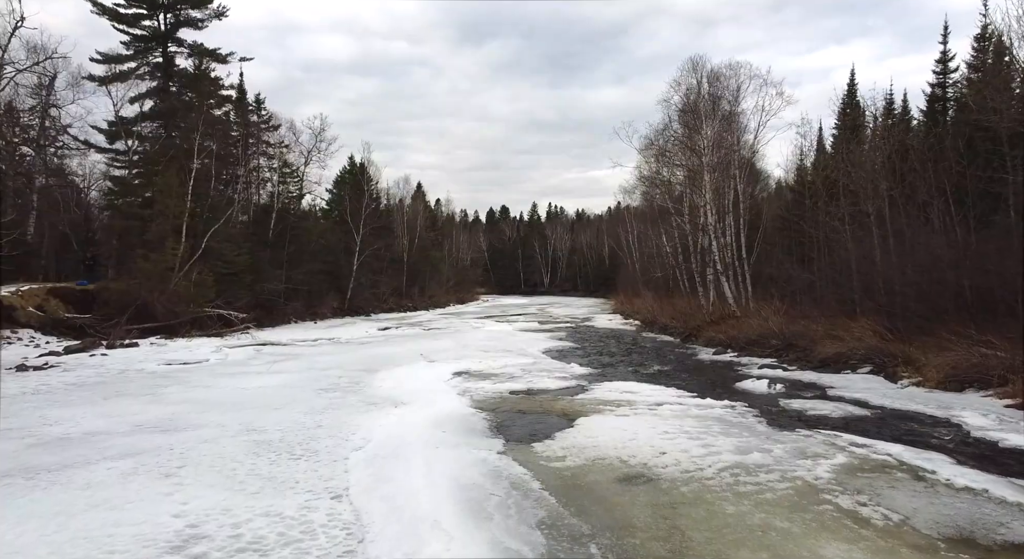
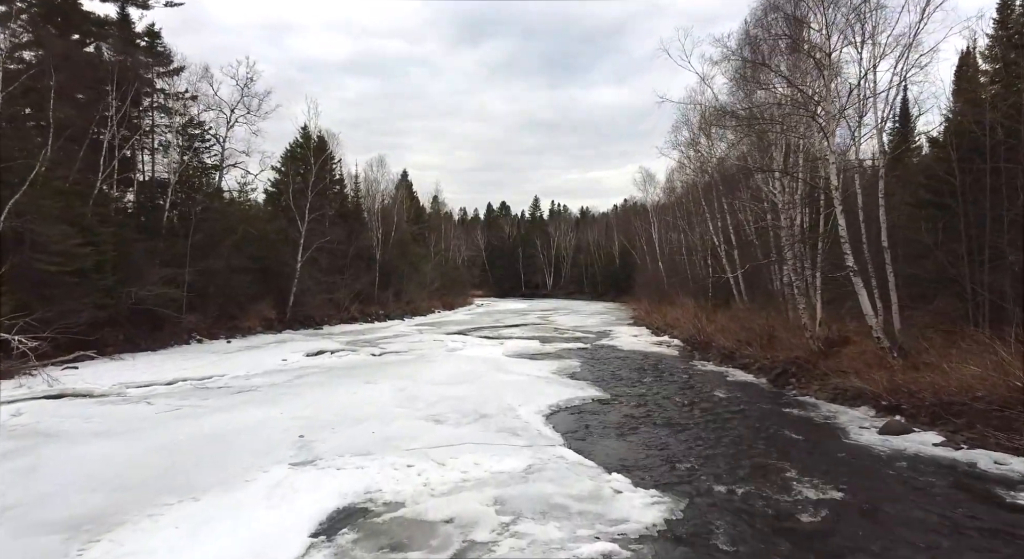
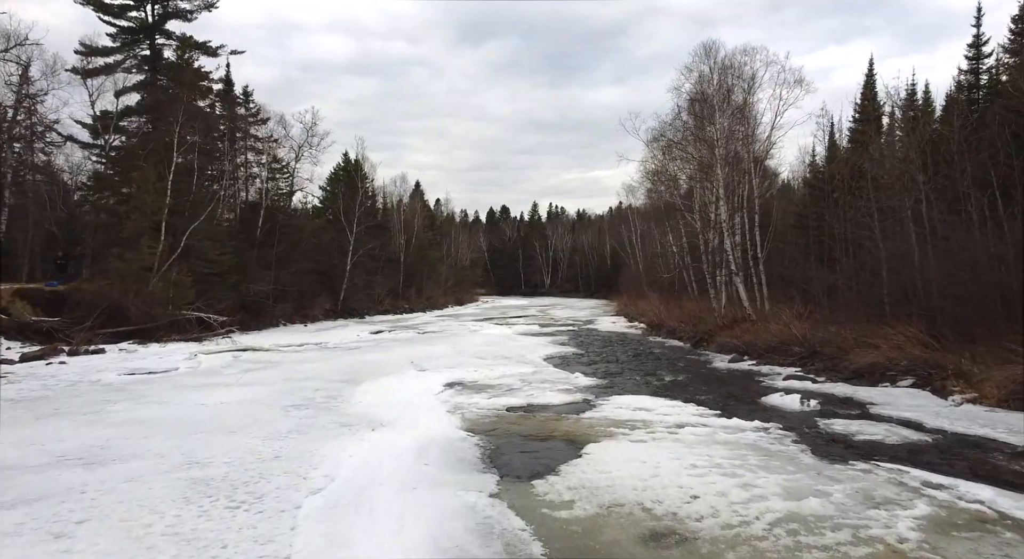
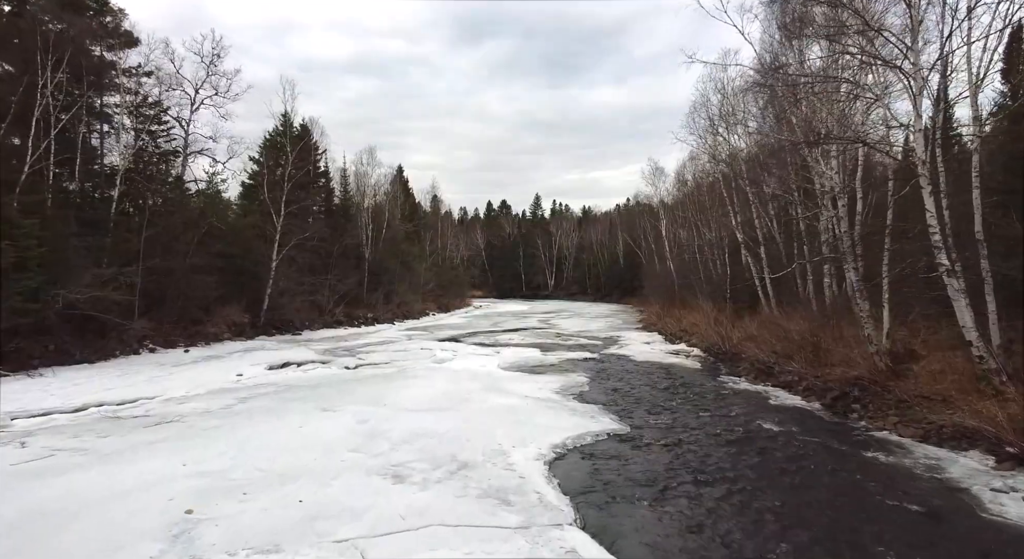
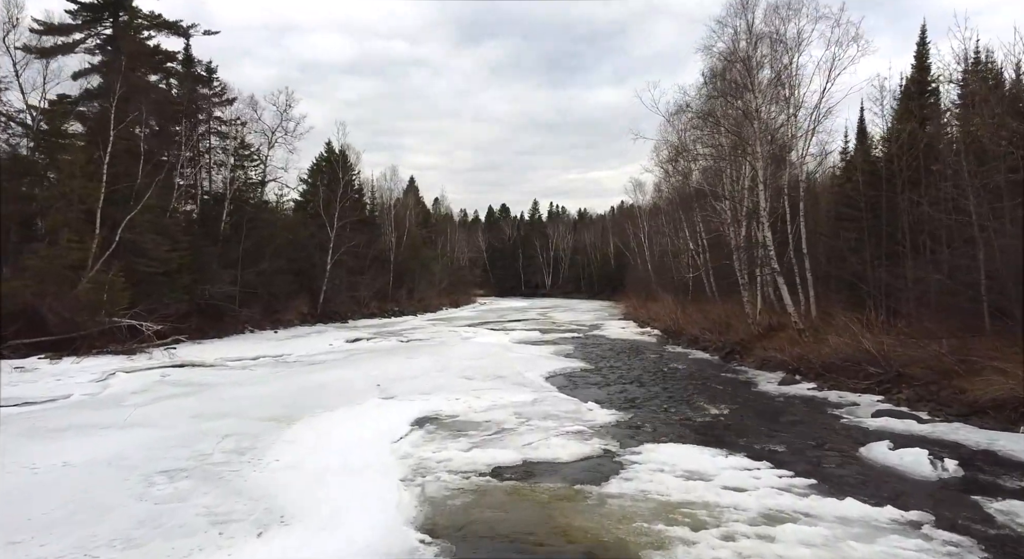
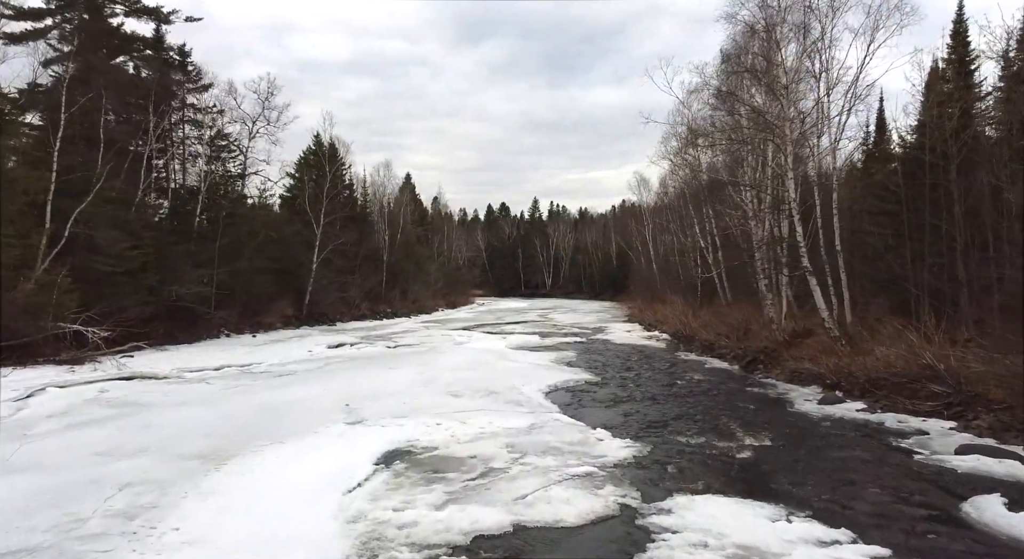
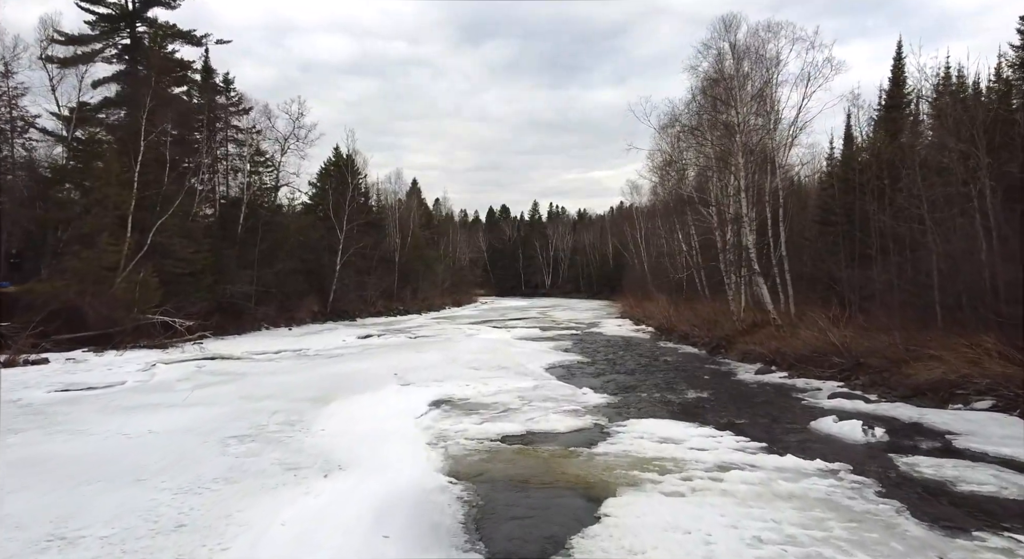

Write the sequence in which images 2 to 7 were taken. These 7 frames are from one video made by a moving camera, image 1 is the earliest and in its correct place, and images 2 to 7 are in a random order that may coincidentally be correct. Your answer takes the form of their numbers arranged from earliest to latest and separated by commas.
3, 7, 5, 6, 2, 4
